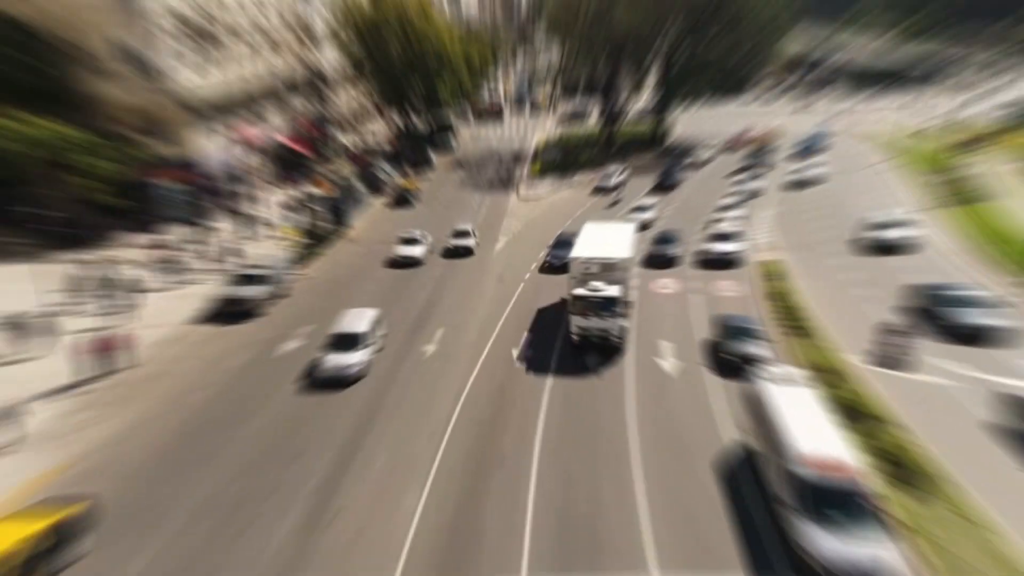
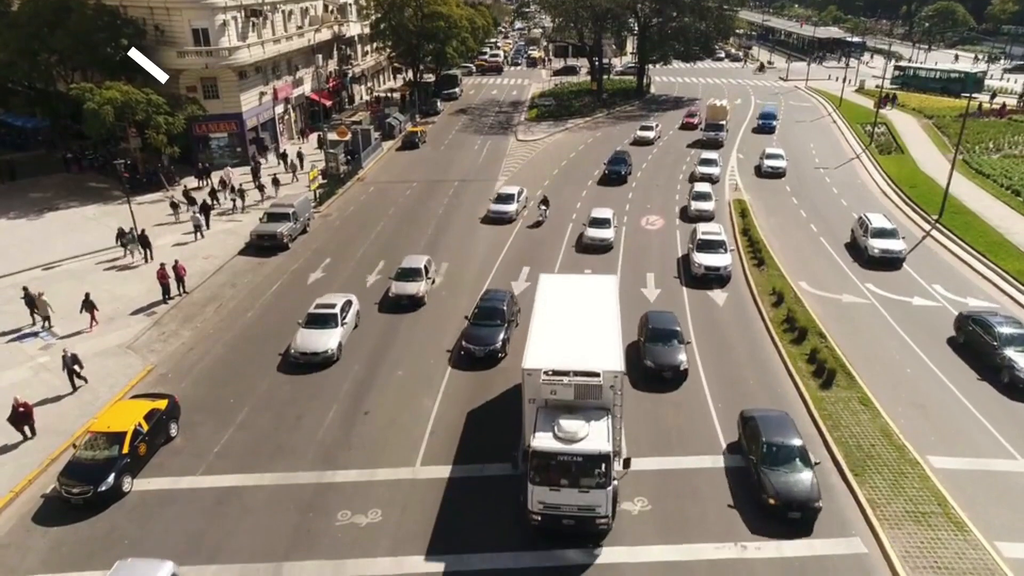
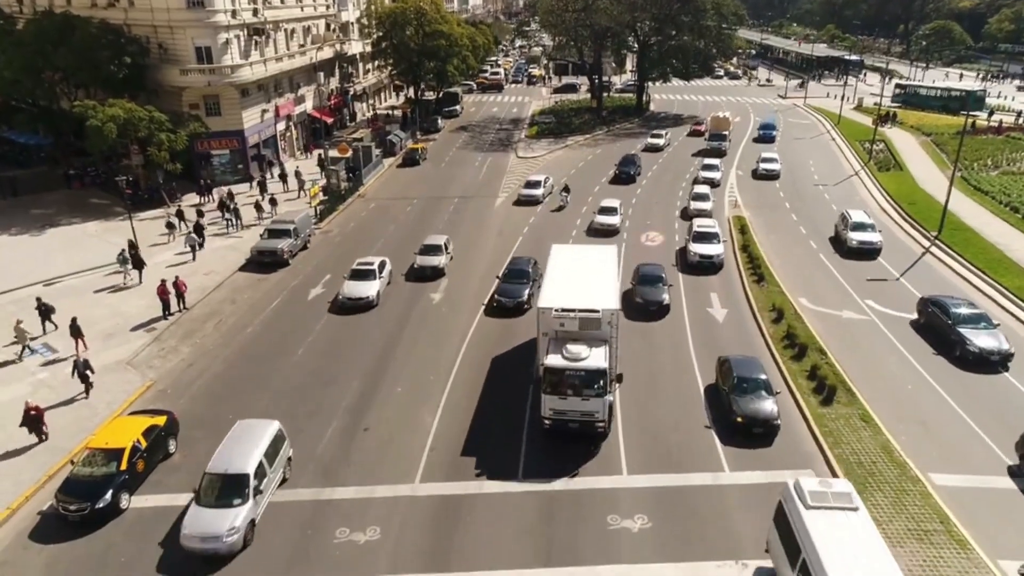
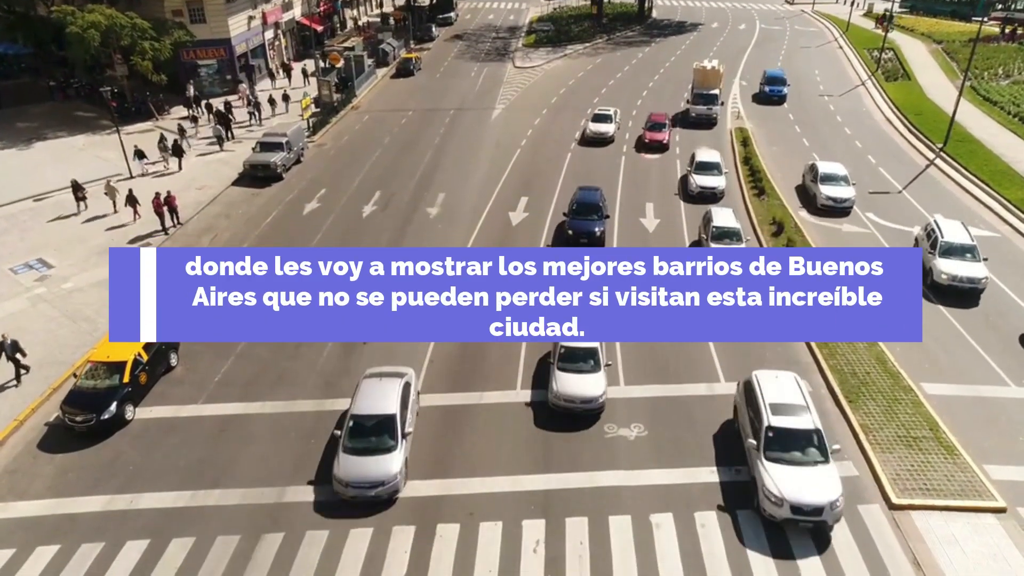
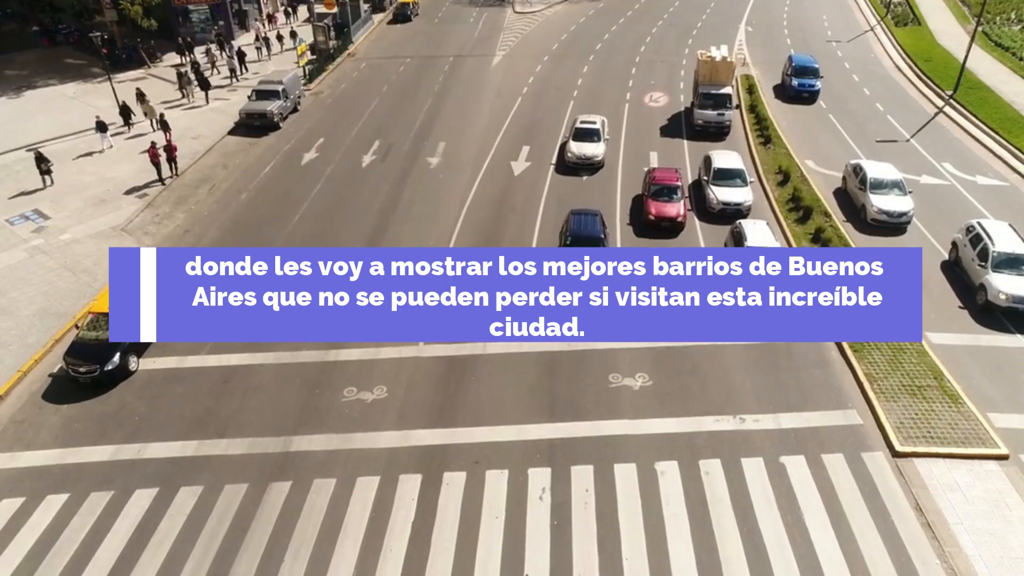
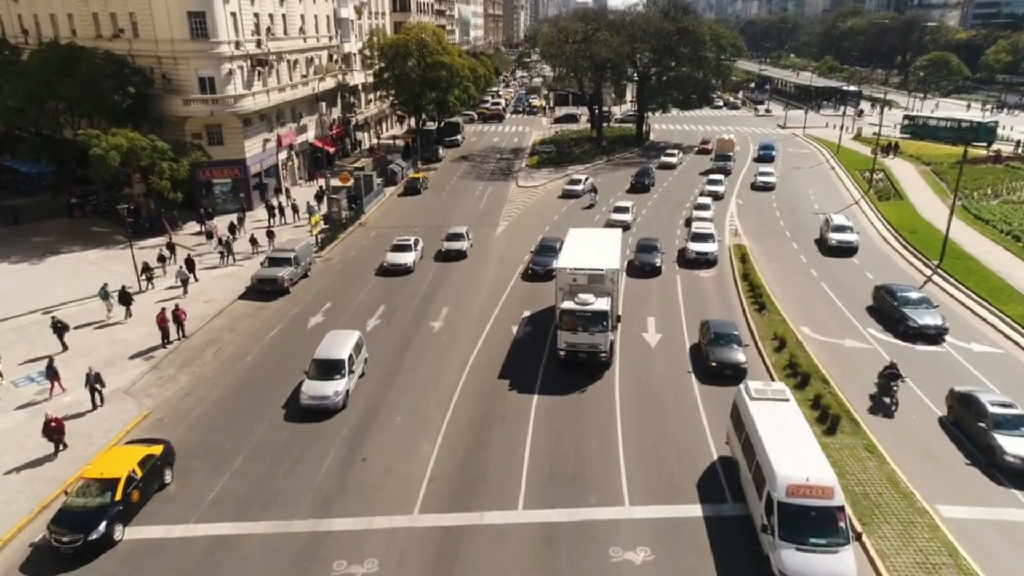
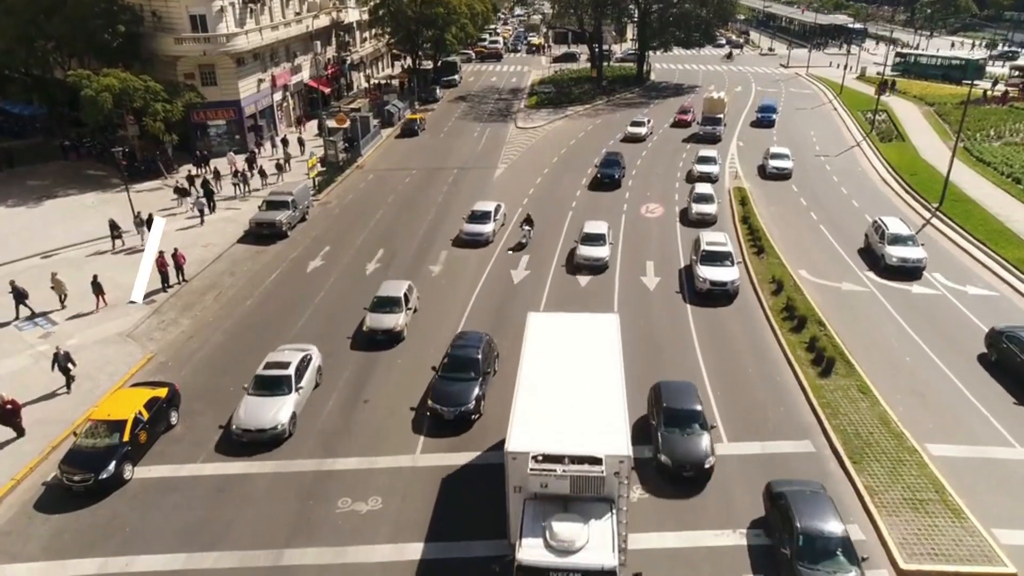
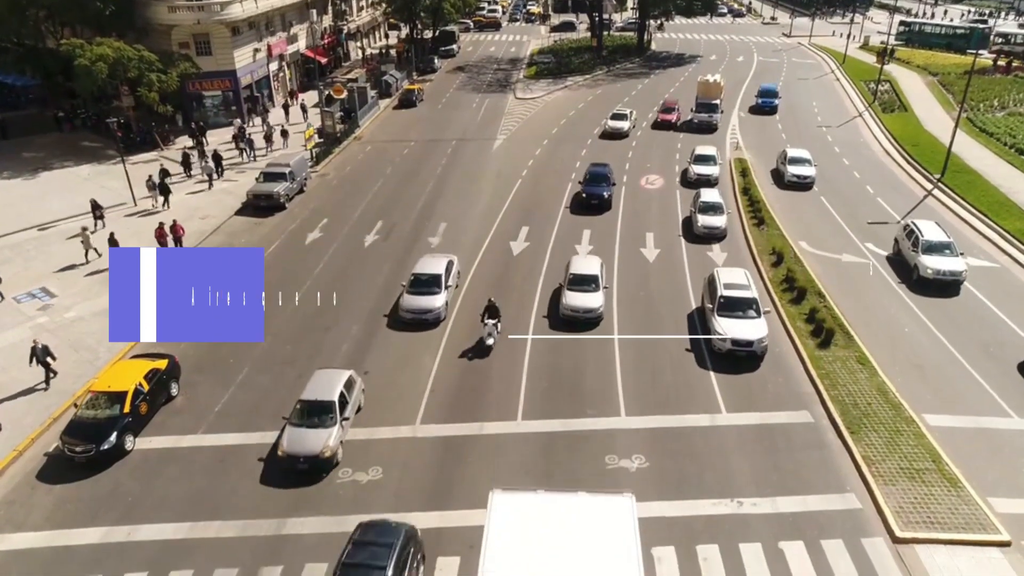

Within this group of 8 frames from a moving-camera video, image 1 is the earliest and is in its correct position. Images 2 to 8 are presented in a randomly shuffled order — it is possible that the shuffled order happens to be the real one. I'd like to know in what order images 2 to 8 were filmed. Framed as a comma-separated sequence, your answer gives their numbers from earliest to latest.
6, 3, 2, 7, 8, 4, 5
